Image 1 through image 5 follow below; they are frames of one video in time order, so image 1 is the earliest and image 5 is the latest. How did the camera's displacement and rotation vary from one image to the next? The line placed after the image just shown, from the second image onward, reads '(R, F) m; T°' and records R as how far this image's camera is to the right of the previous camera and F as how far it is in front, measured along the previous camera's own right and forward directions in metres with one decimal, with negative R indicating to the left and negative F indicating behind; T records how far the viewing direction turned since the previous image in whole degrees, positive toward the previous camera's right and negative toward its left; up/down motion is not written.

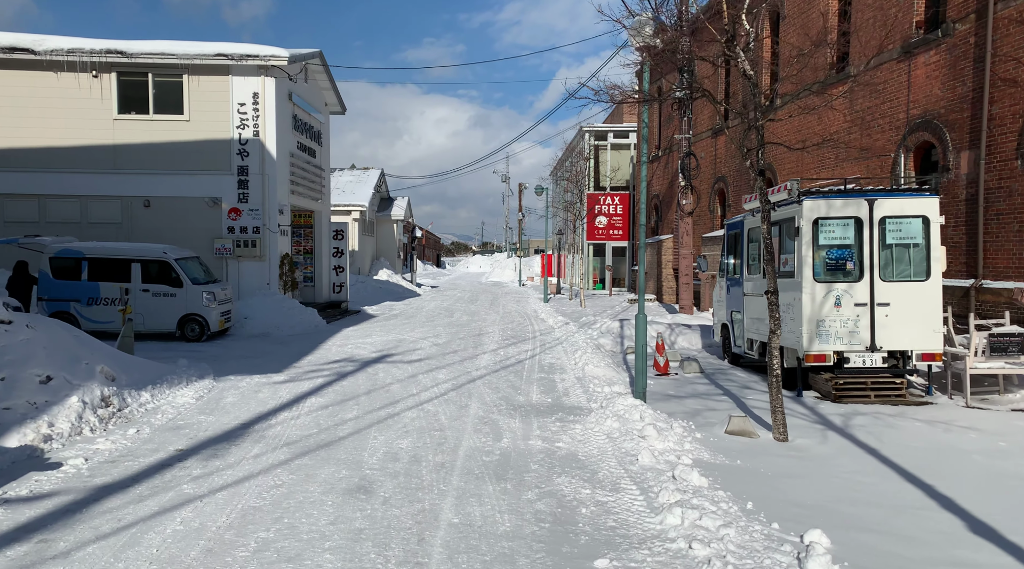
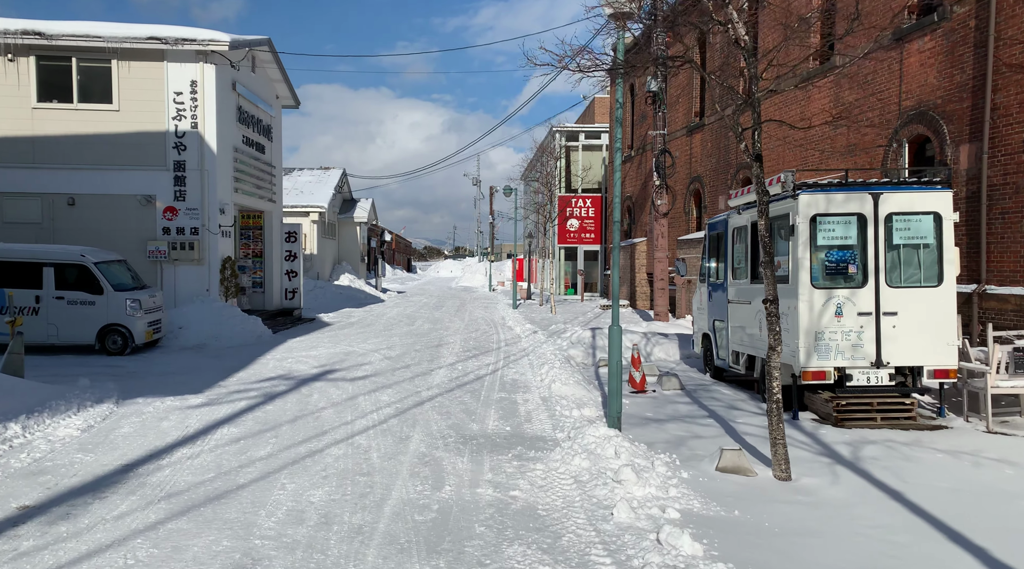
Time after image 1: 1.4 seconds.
(+0.2, +1.5) m; +2°
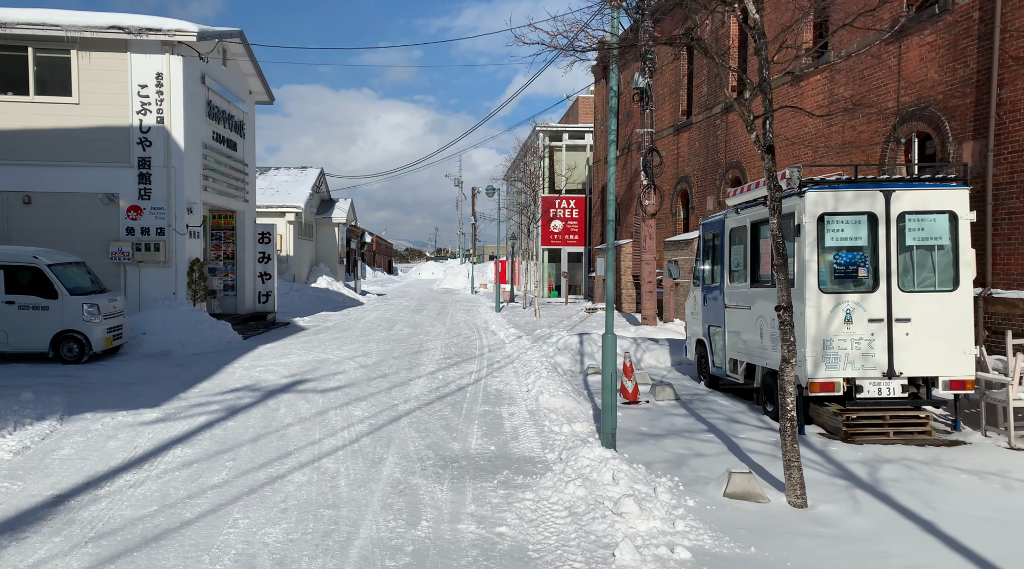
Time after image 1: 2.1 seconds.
(0.0, +0.7) m; +1°
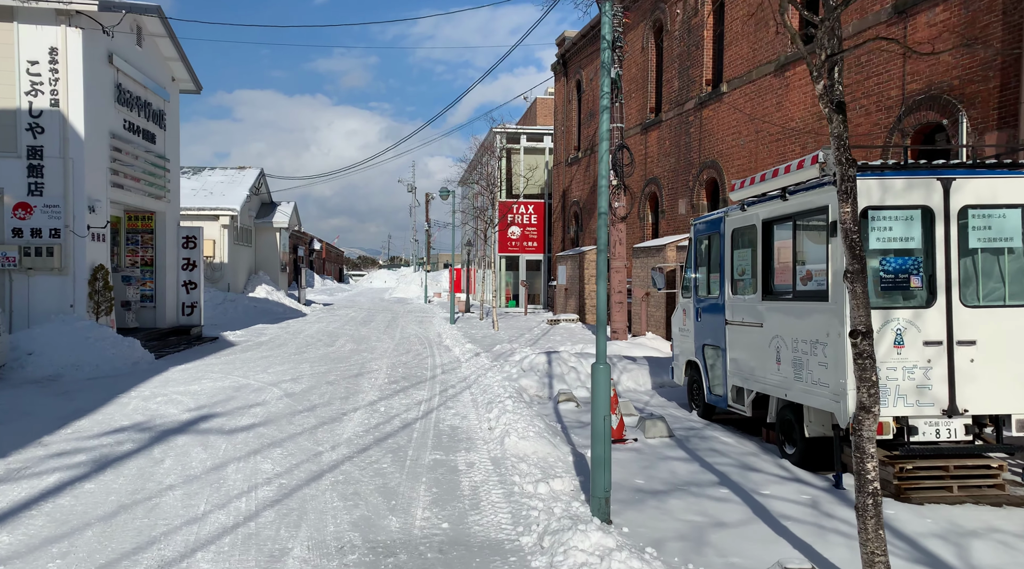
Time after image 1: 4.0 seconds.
(0.0, +2.0) m; +3°
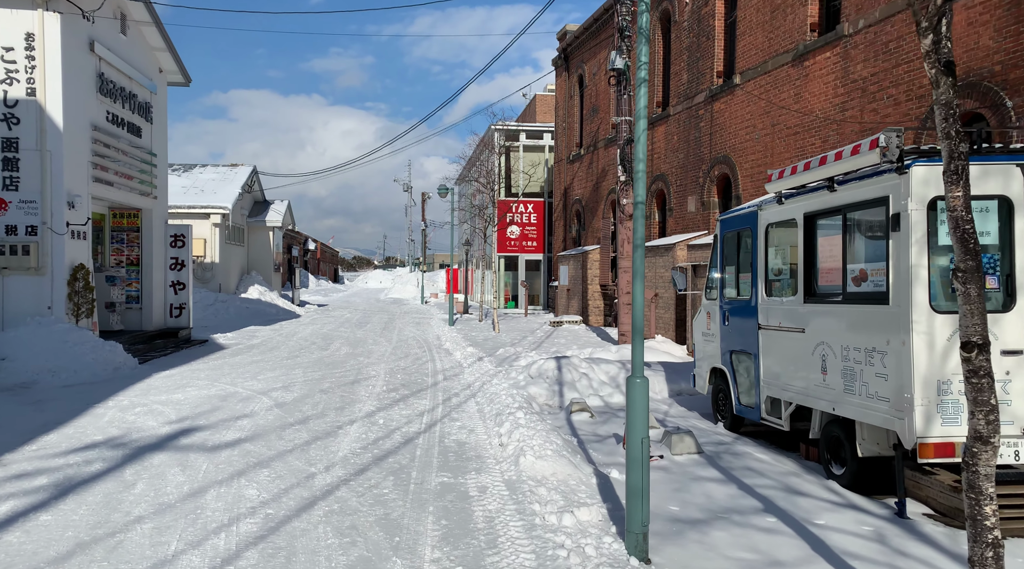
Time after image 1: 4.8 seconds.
(-0.2, +0.8) m; 0°
